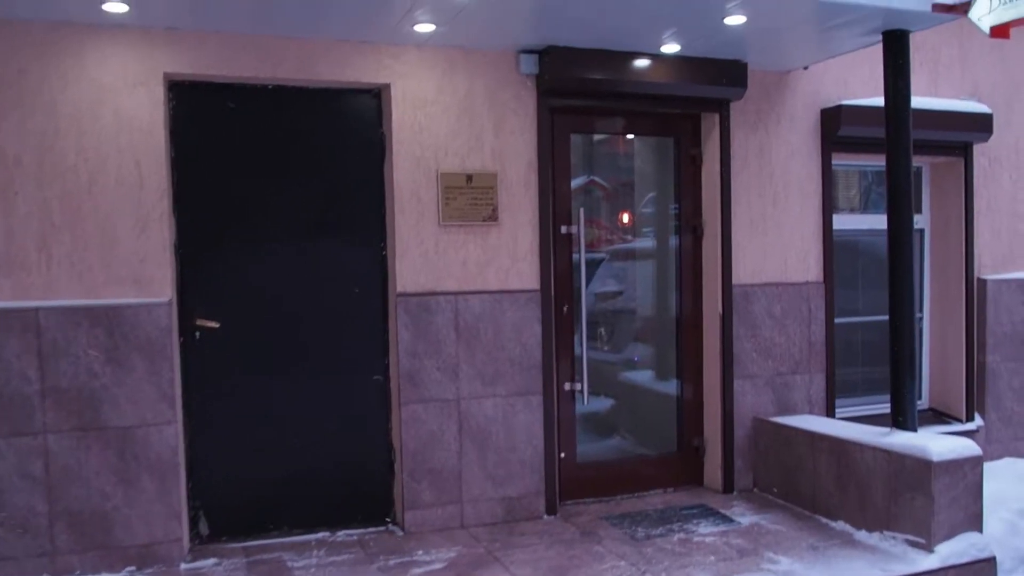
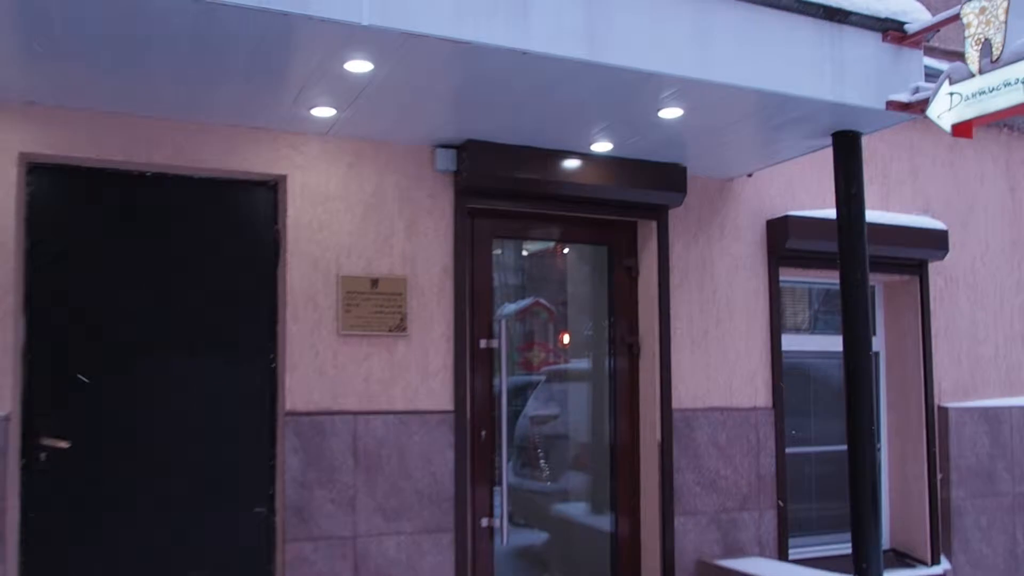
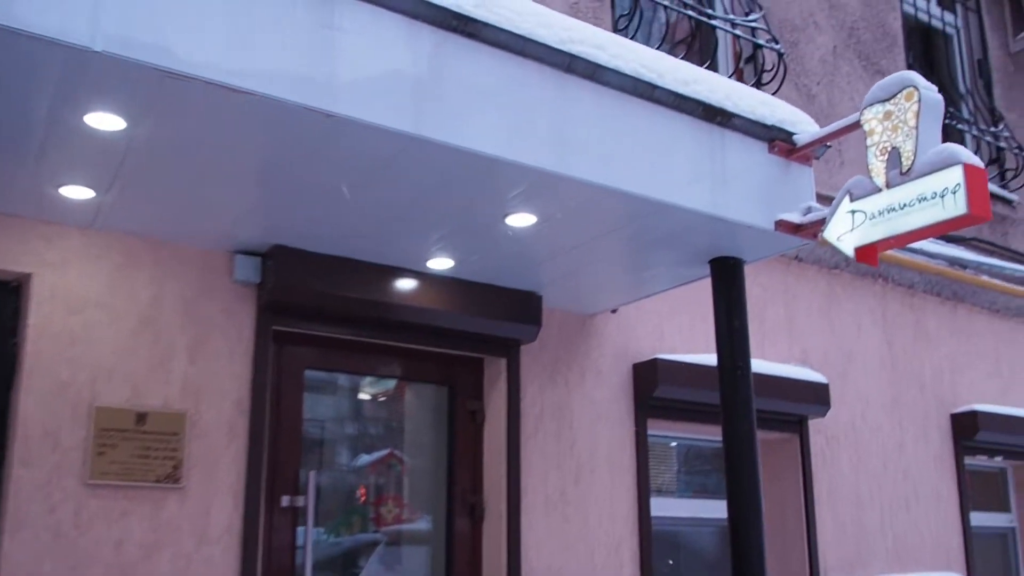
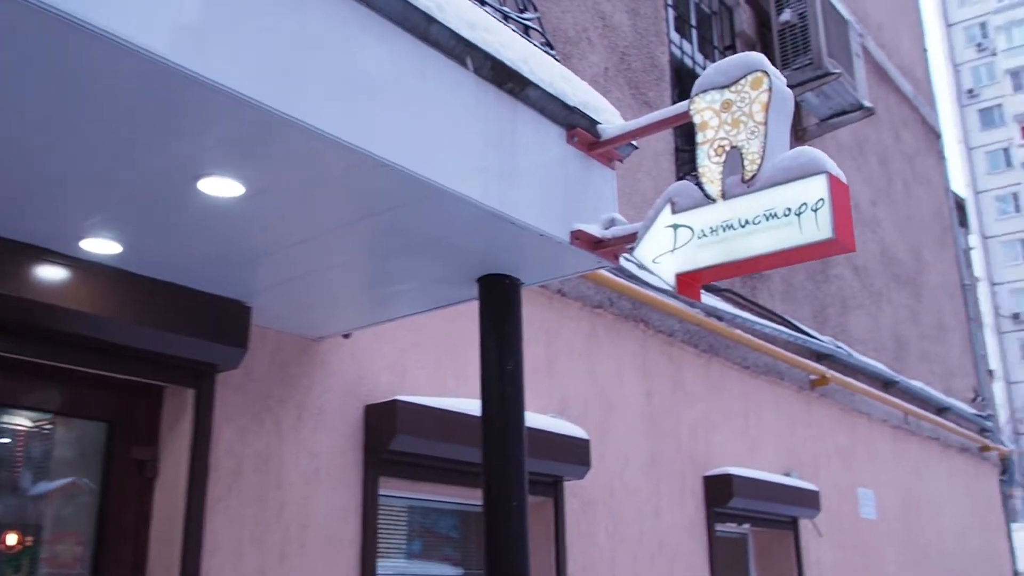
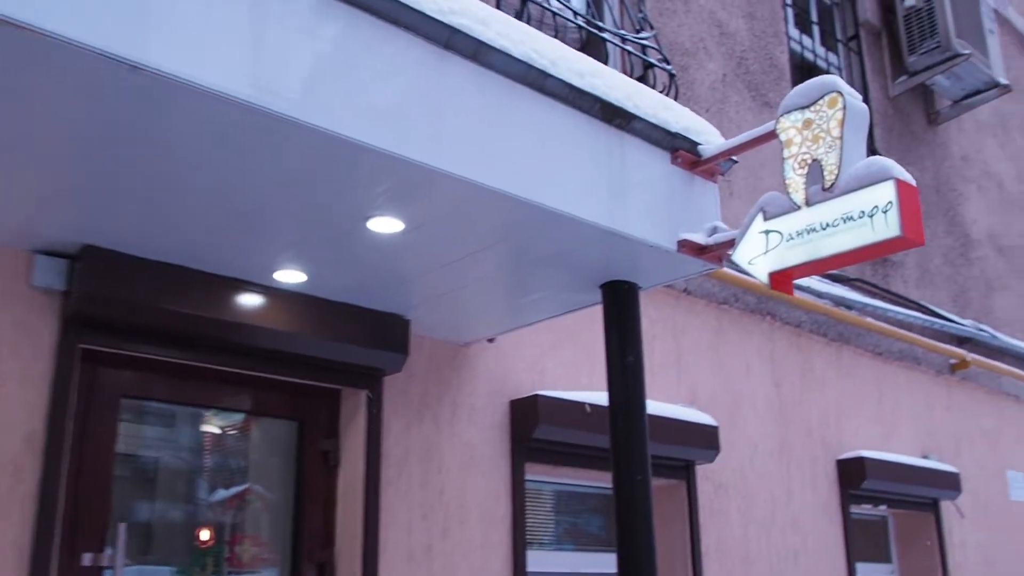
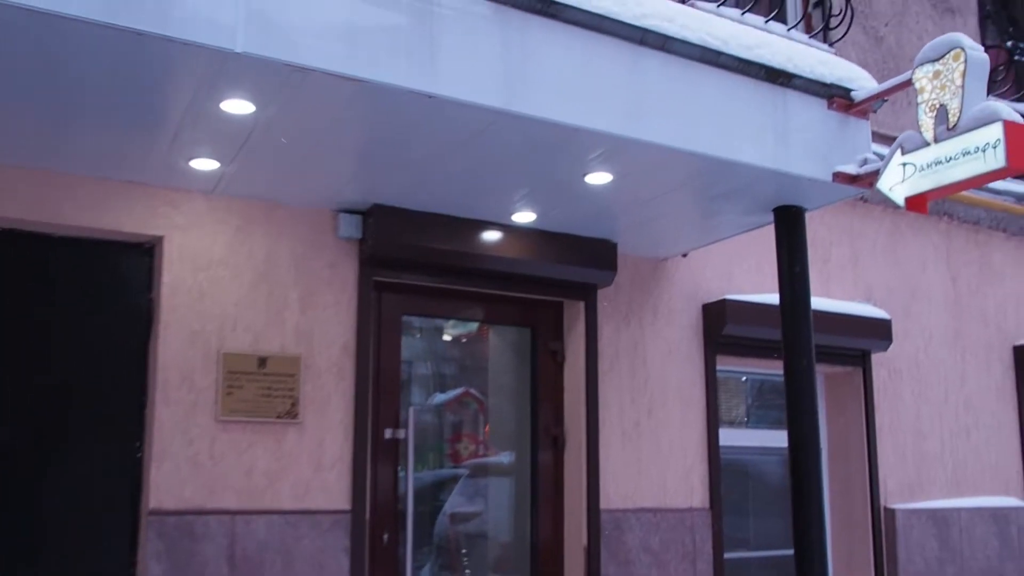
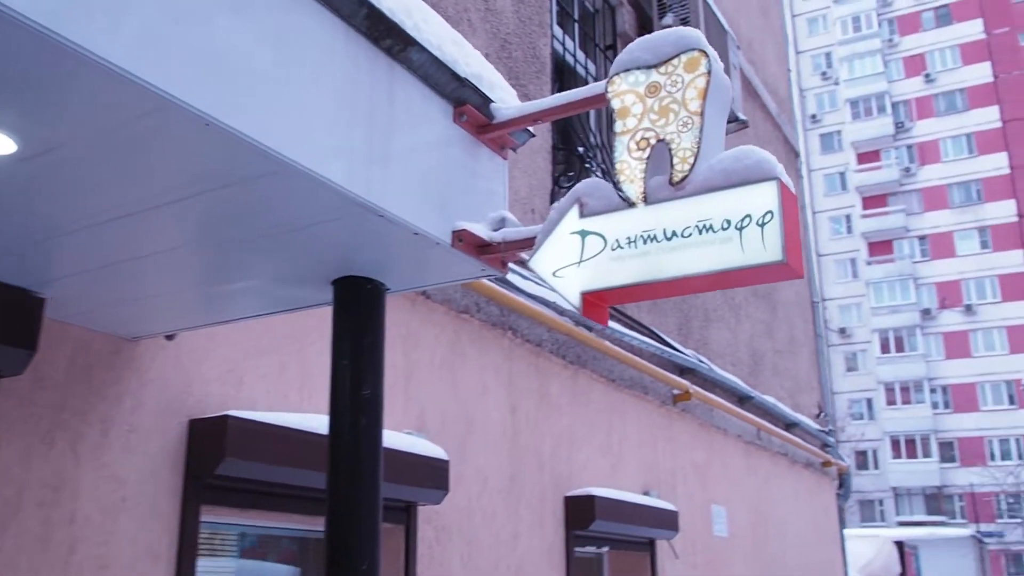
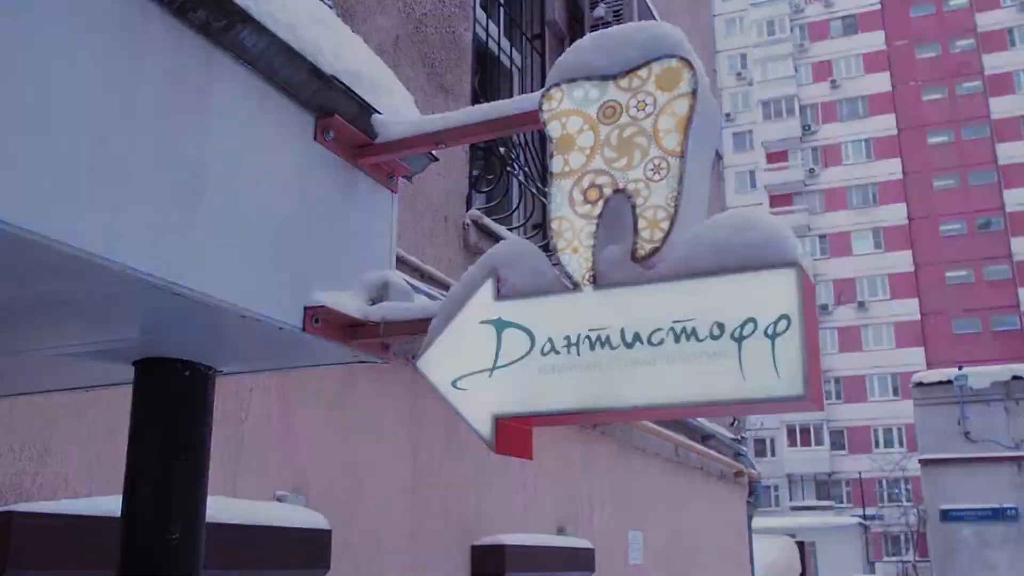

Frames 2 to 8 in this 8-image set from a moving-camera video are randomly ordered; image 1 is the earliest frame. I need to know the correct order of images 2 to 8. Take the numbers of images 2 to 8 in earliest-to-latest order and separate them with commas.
2, 6, 3, 5, 4, 7, 8
